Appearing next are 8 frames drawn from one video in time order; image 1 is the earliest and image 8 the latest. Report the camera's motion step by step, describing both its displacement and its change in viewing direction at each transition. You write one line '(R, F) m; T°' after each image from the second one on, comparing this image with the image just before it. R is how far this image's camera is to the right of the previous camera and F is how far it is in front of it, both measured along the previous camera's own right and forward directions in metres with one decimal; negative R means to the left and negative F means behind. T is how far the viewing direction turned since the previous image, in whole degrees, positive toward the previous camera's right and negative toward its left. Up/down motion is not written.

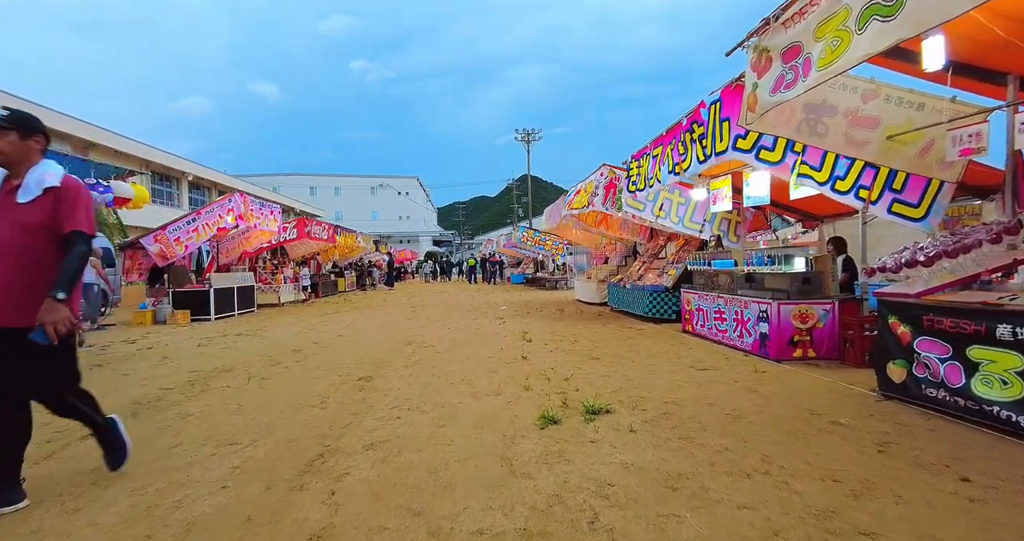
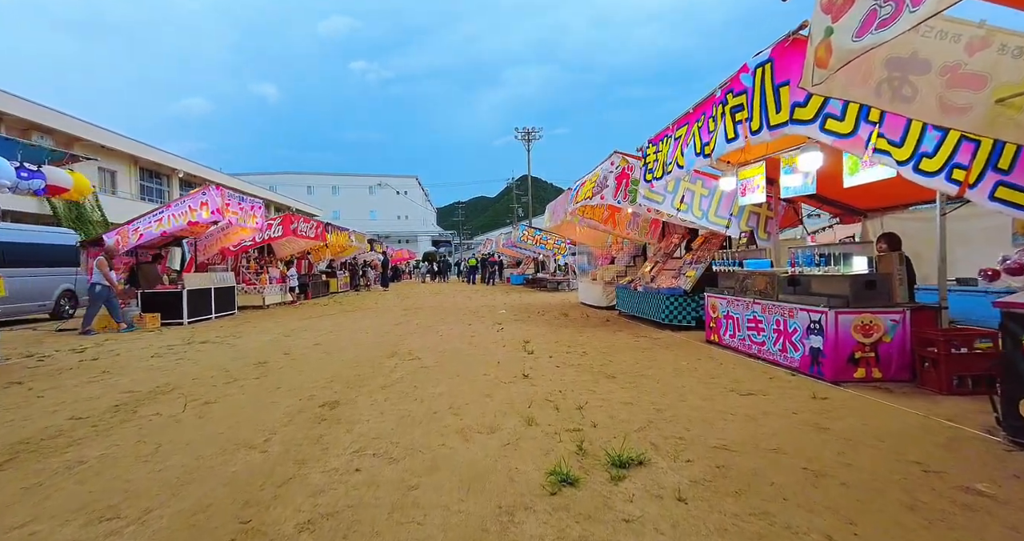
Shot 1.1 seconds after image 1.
(0.0, +0.8) m; 0°
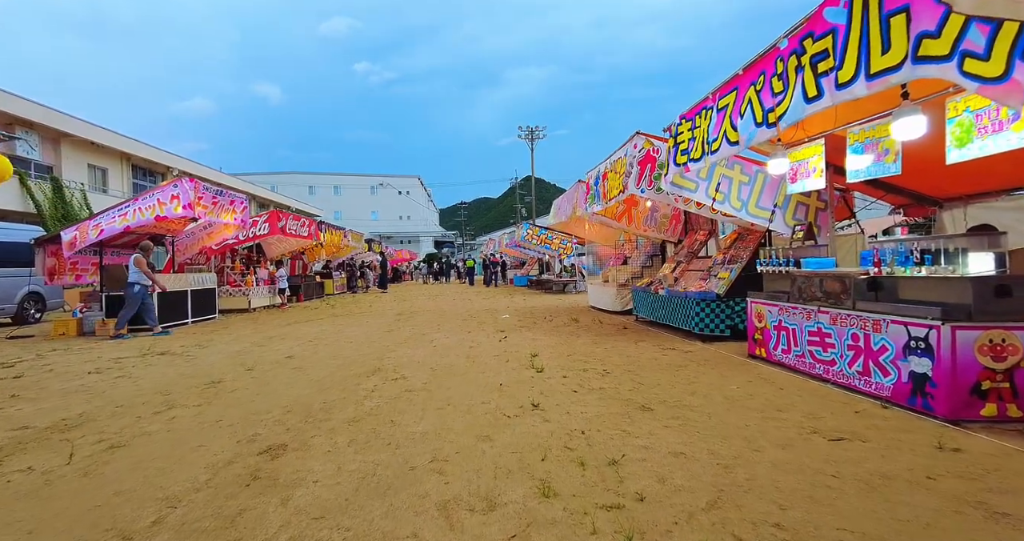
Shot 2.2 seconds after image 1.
(0.0, +0.9) m; 0°
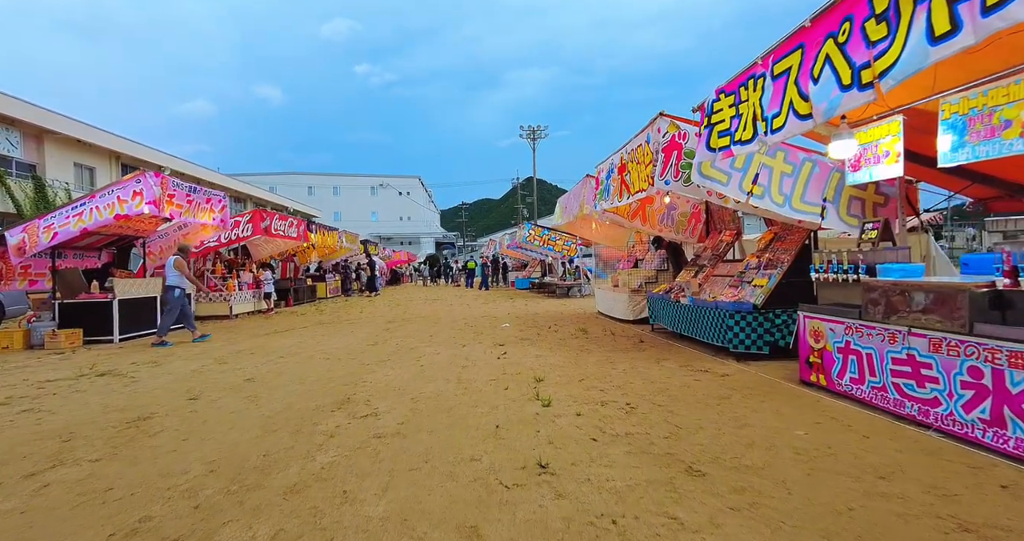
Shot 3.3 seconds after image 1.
(0.0, +0.9) m; 0°
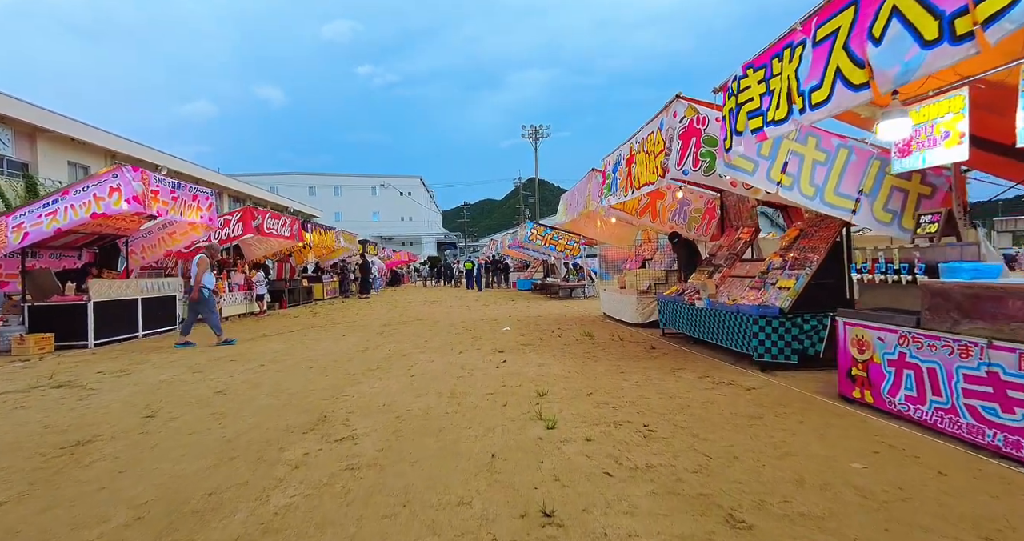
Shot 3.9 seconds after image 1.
(0.0, +0.5) m; 0°
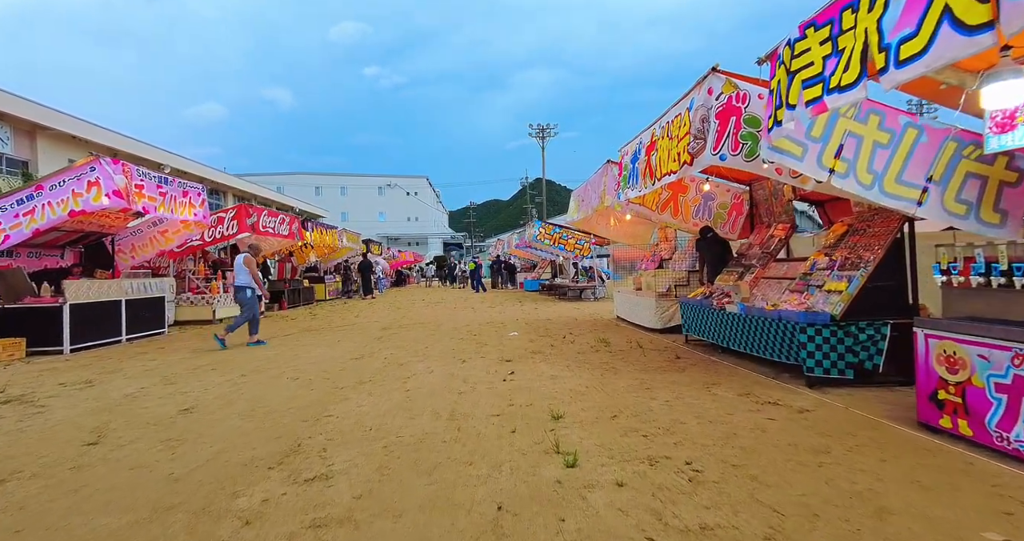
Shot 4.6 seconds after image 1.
(0.0, +0.6) m; -1°
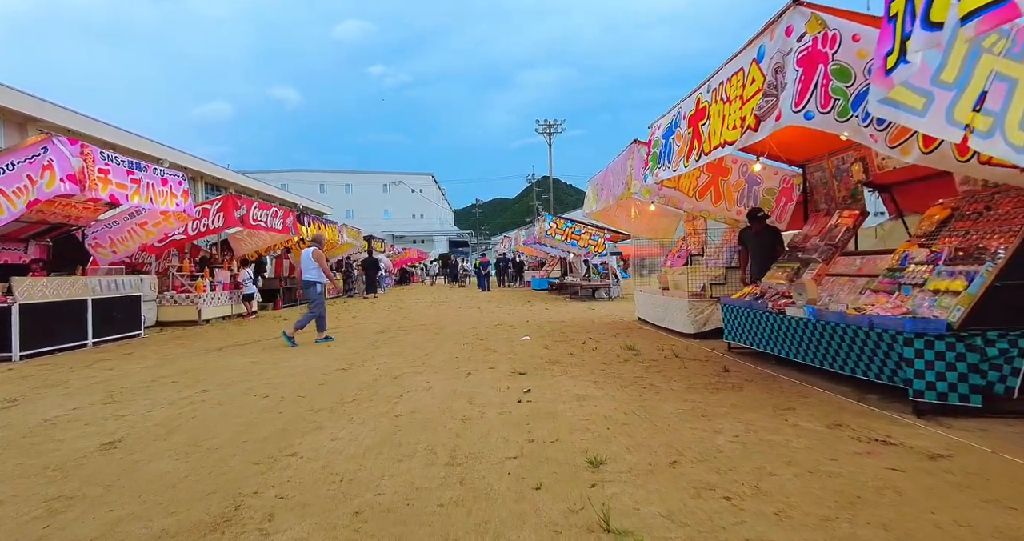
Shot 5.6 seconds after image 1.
(-0.1, +0.9) m; -1°
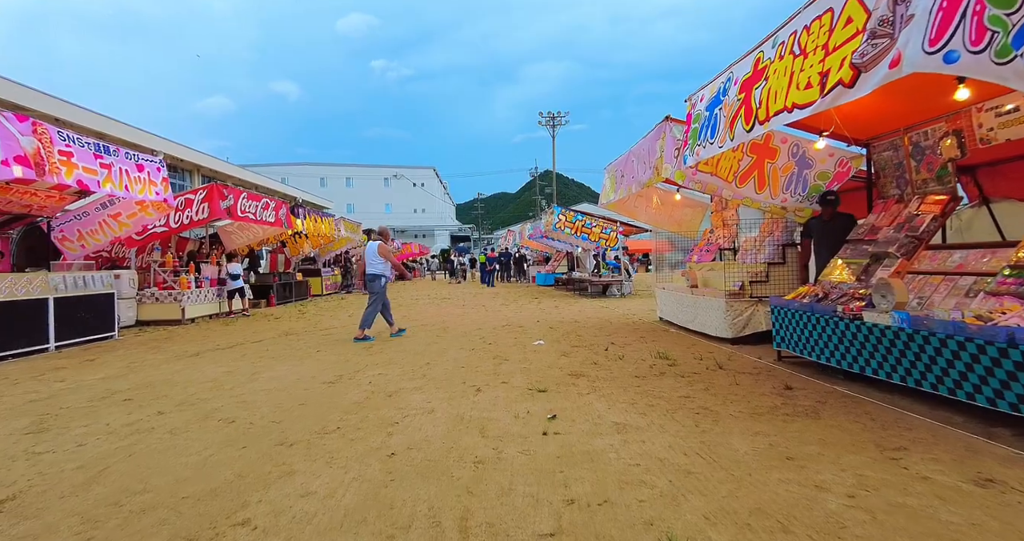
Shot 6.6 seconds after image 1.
(-0.2, +0.8) m; 0°
